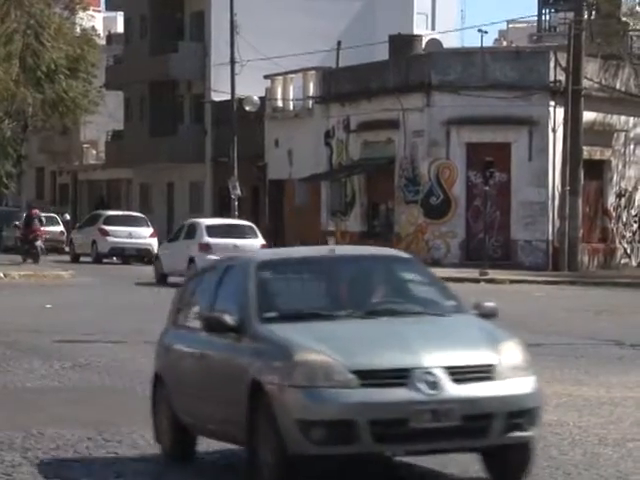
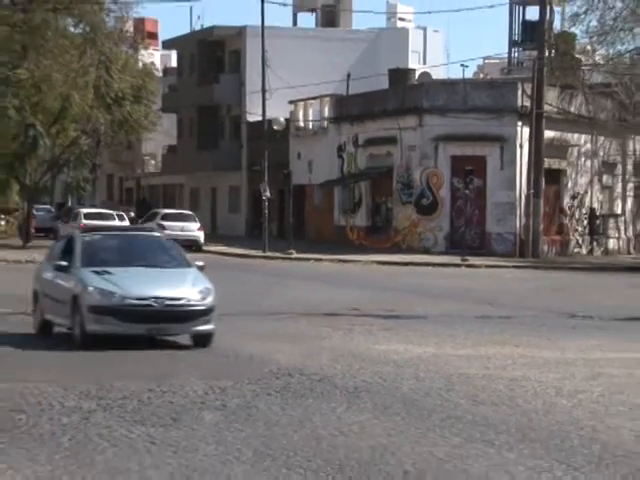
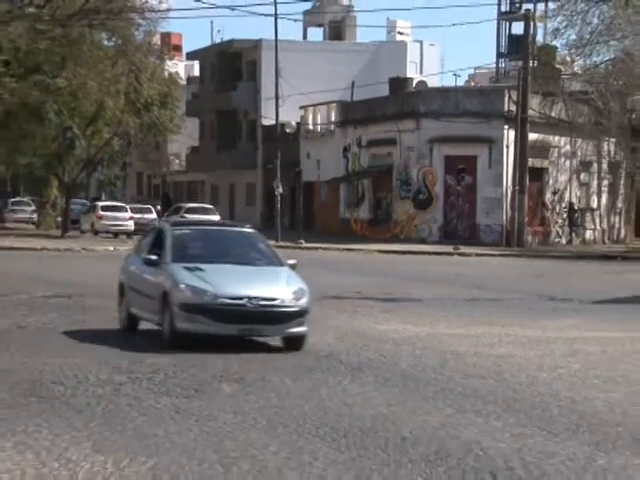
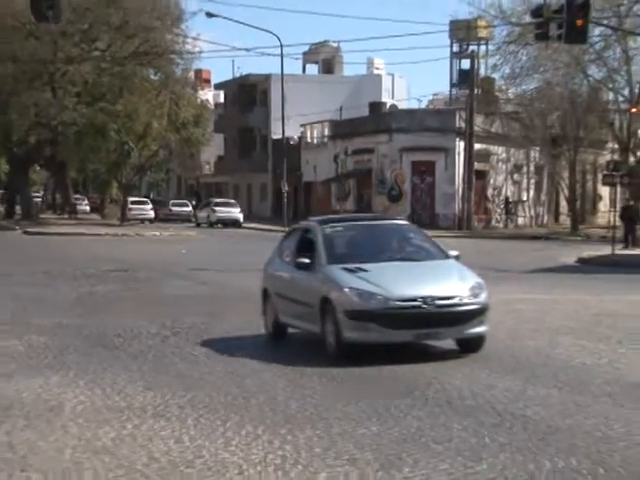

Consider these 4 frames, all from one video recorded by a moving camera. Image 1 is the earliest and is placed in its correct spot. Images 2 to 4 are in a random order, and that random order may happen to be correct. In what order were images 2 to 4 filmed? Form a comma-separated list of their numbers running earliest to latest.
2, 3, 4
